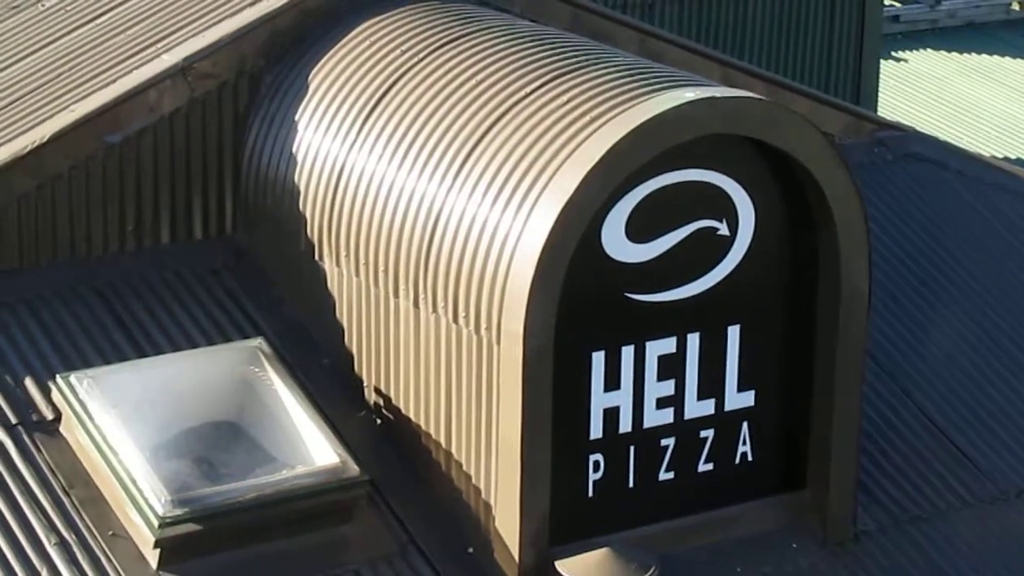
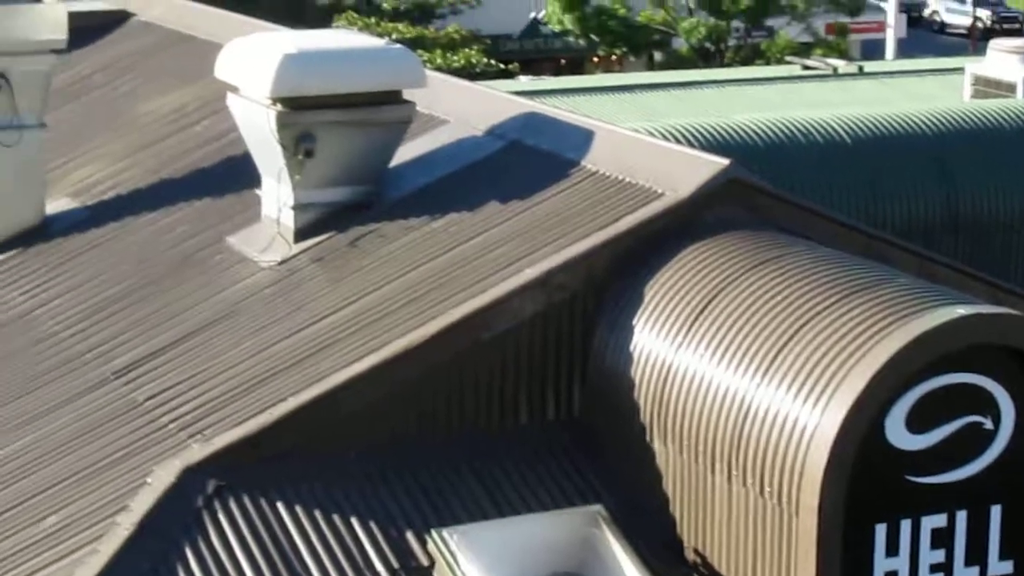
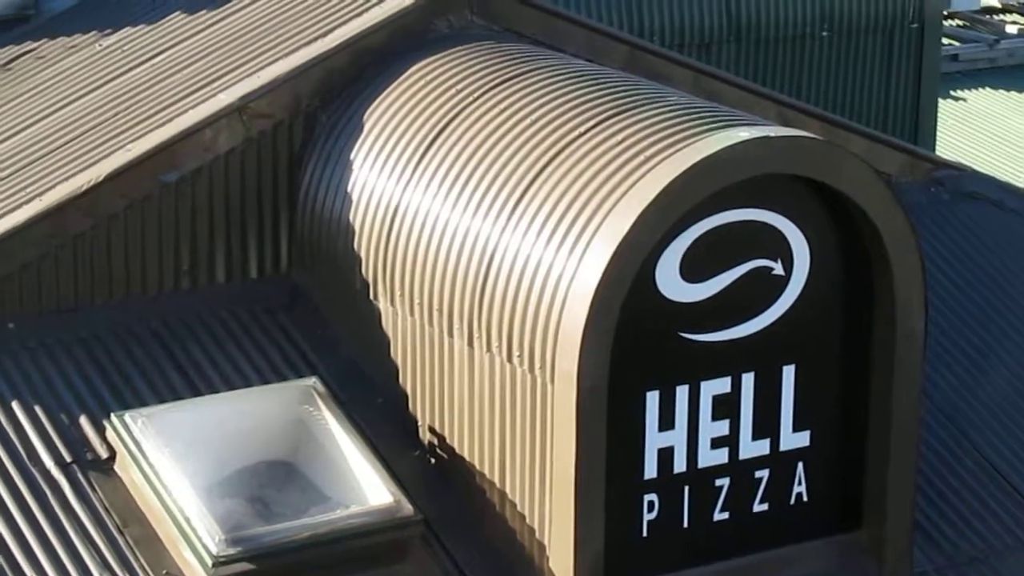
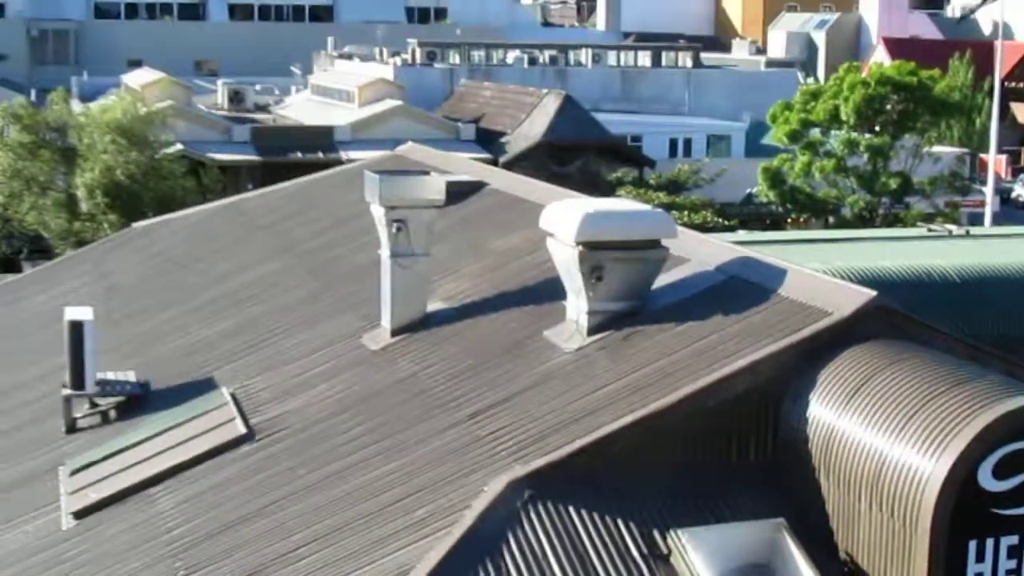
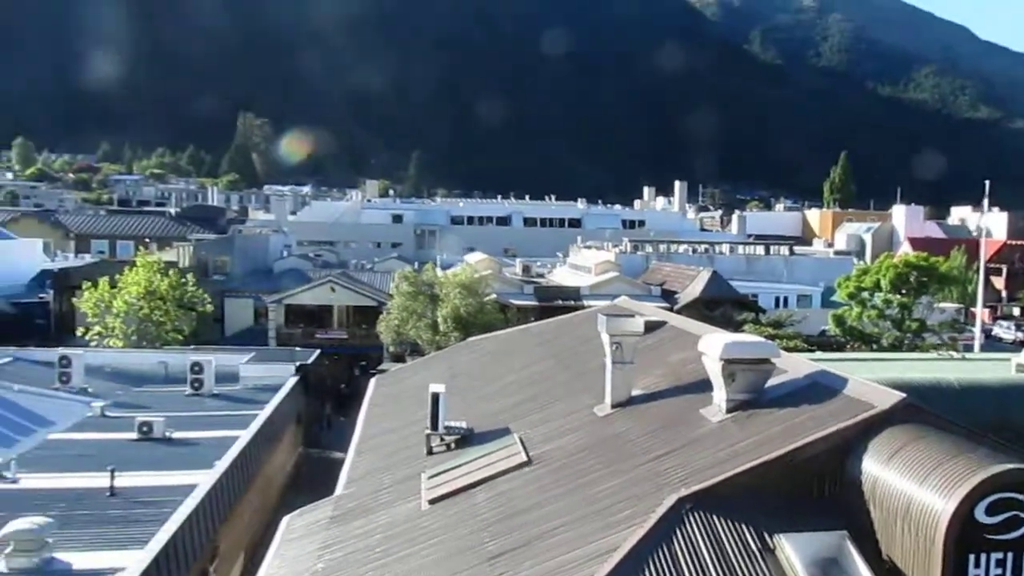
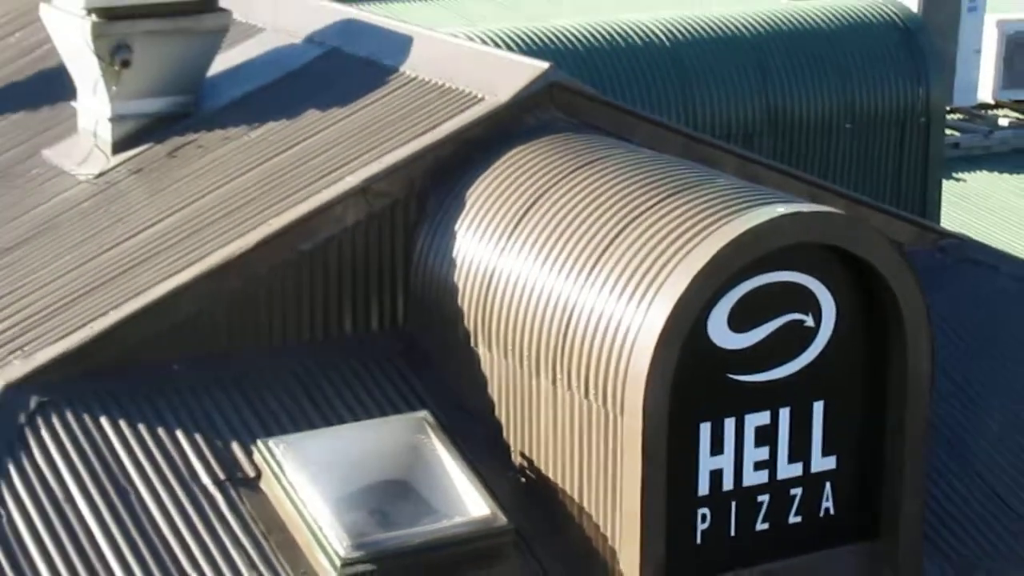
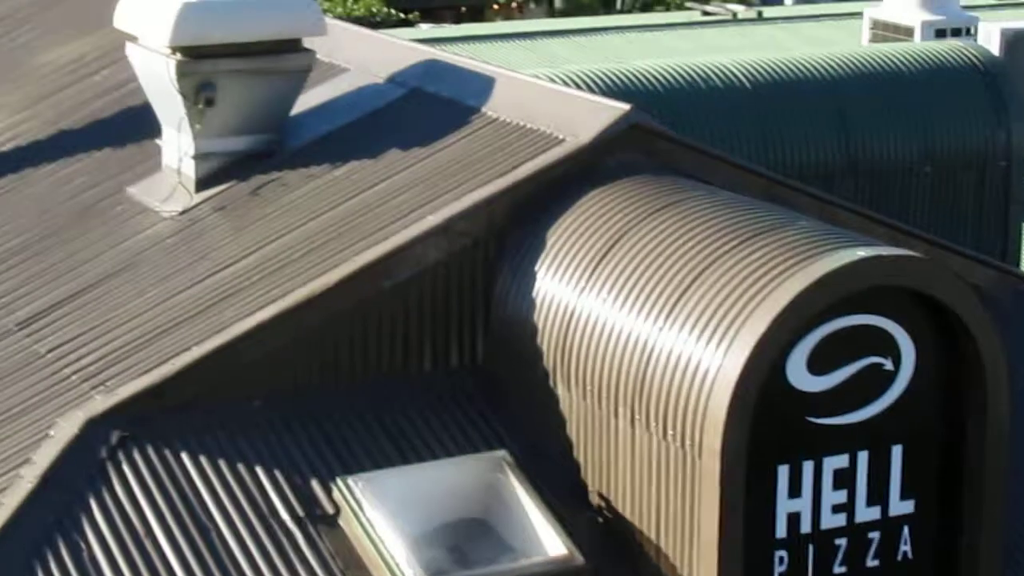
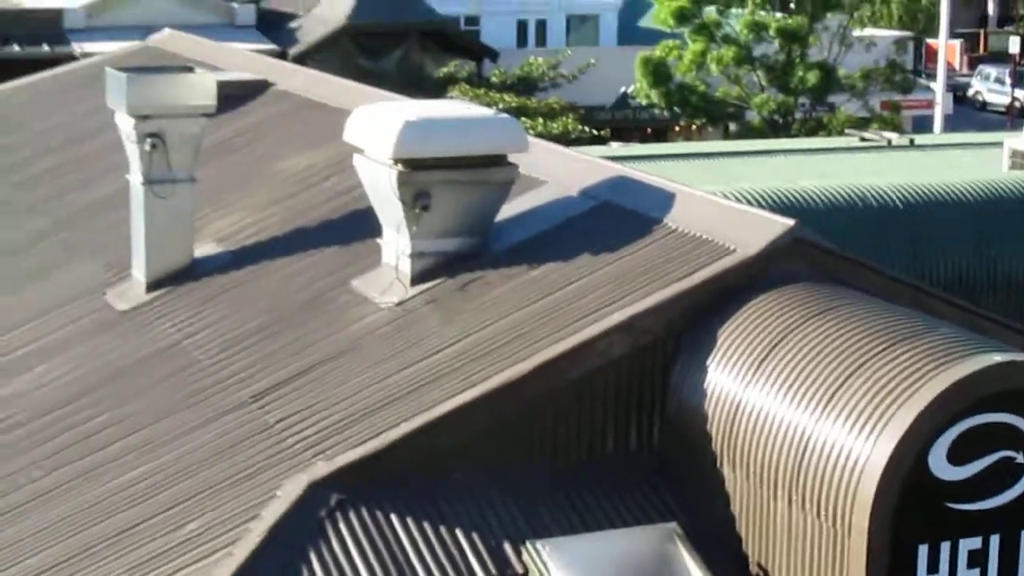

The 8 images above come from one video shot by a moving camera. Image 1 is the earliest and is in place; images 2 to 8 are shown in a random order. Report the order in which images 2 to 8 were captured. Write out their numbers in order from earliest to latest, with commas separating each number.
3, 6, 7, 2, 8, 4, 5
